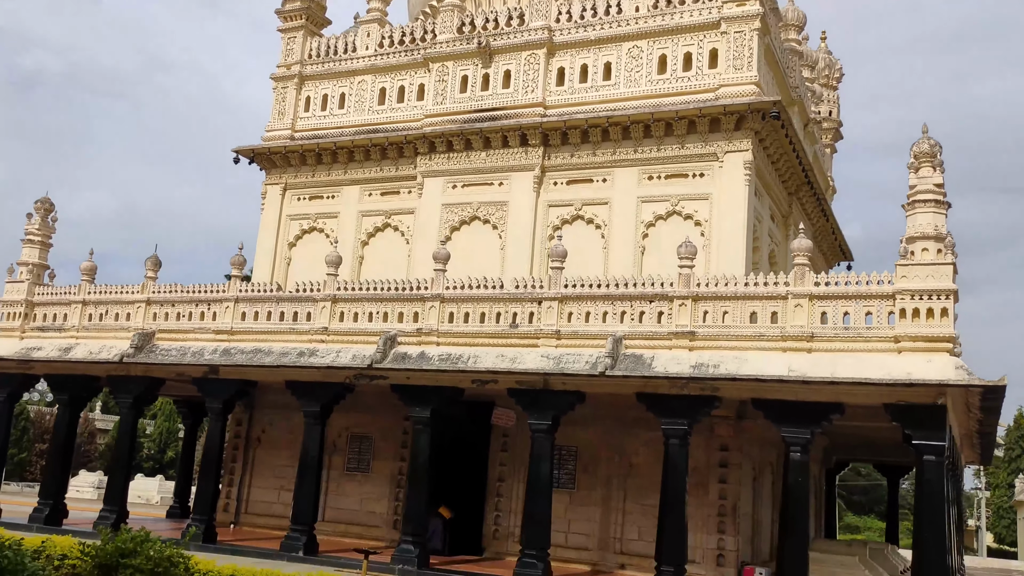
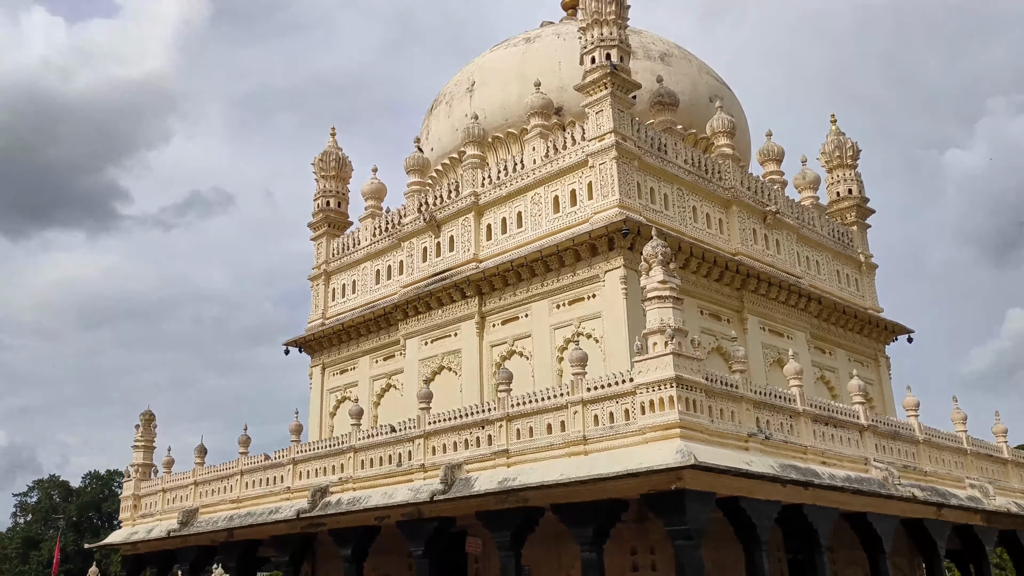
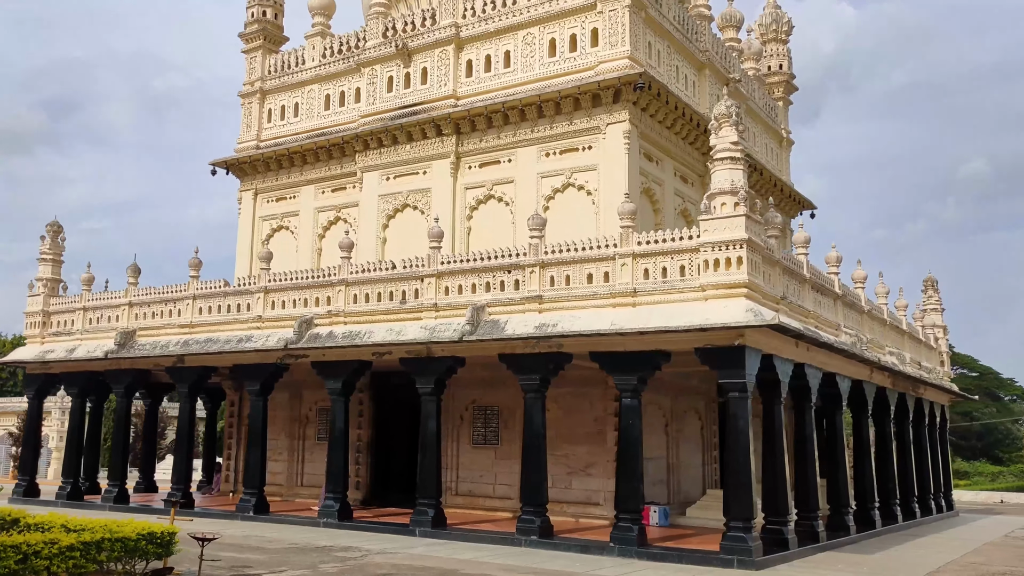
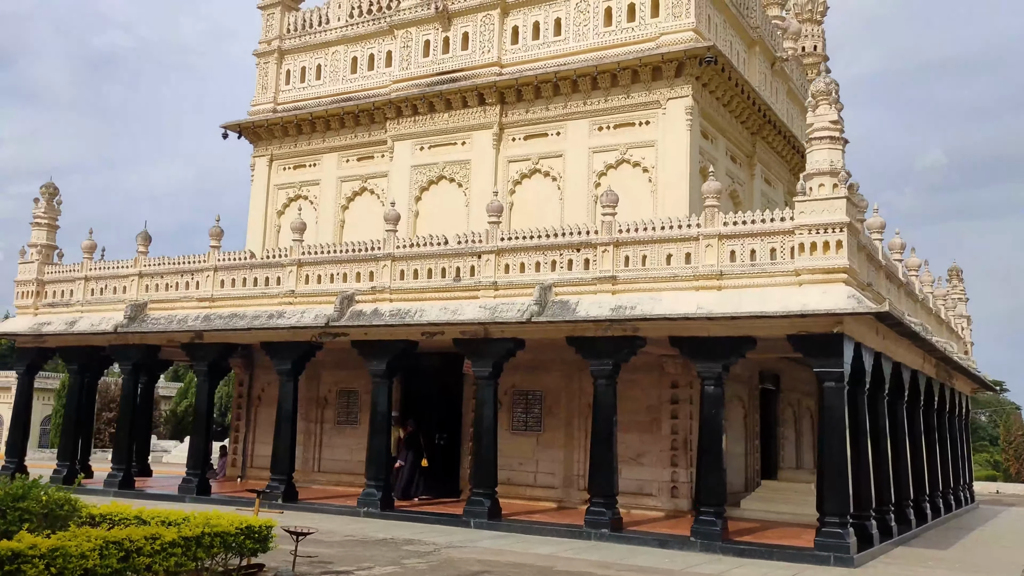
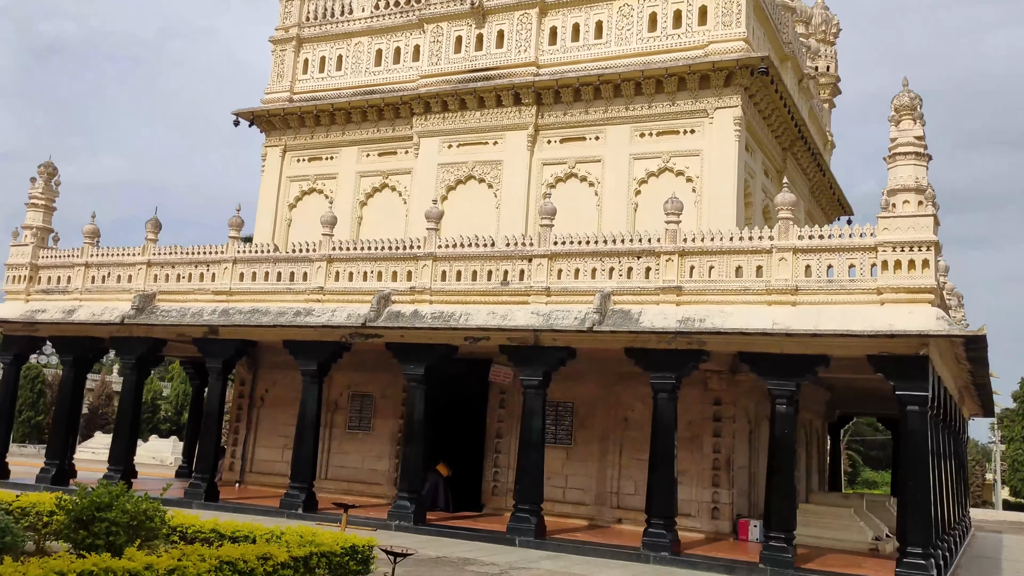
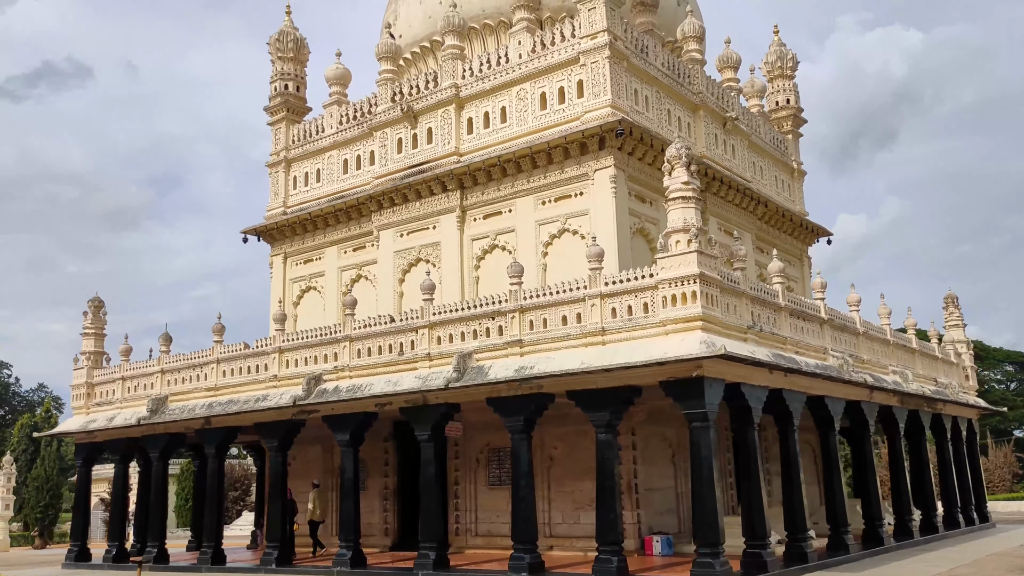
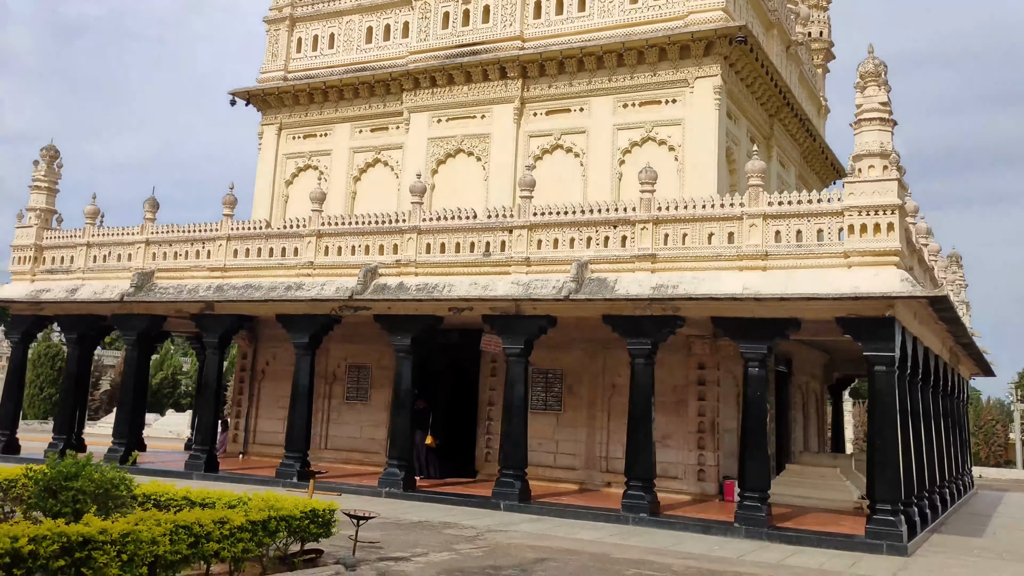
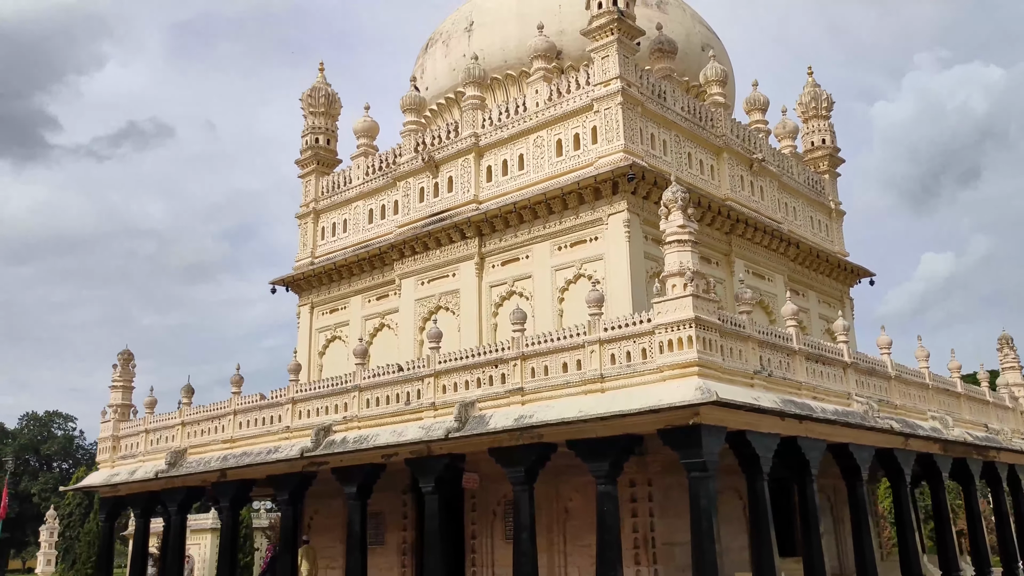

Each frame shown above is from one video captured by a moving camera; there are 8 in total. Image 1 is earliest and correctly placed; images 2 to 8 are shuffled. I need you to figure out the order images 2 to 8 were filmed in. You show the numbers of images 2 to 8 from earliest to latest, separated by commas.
5, 7, 4, 3, 6, 8, 2
